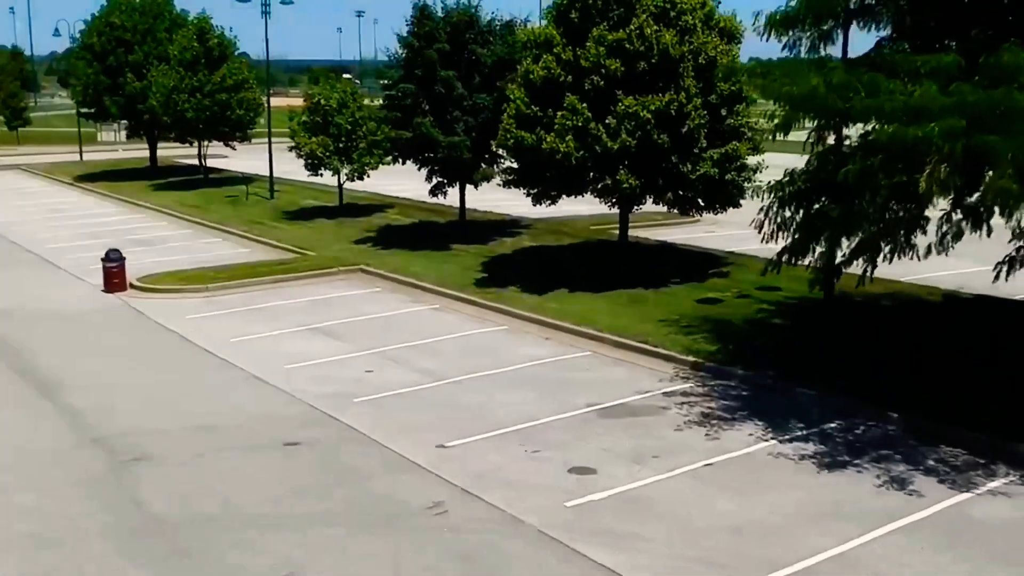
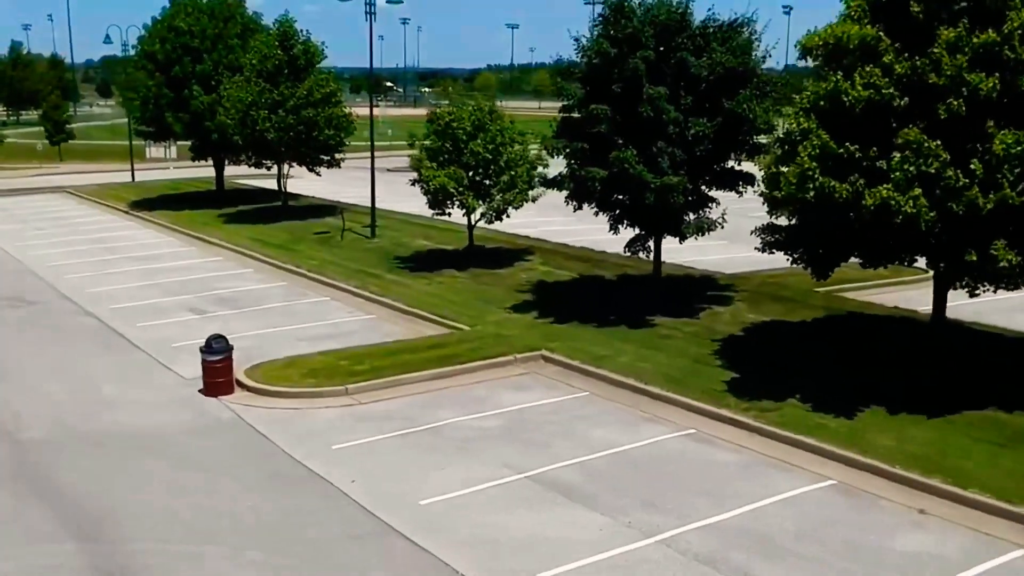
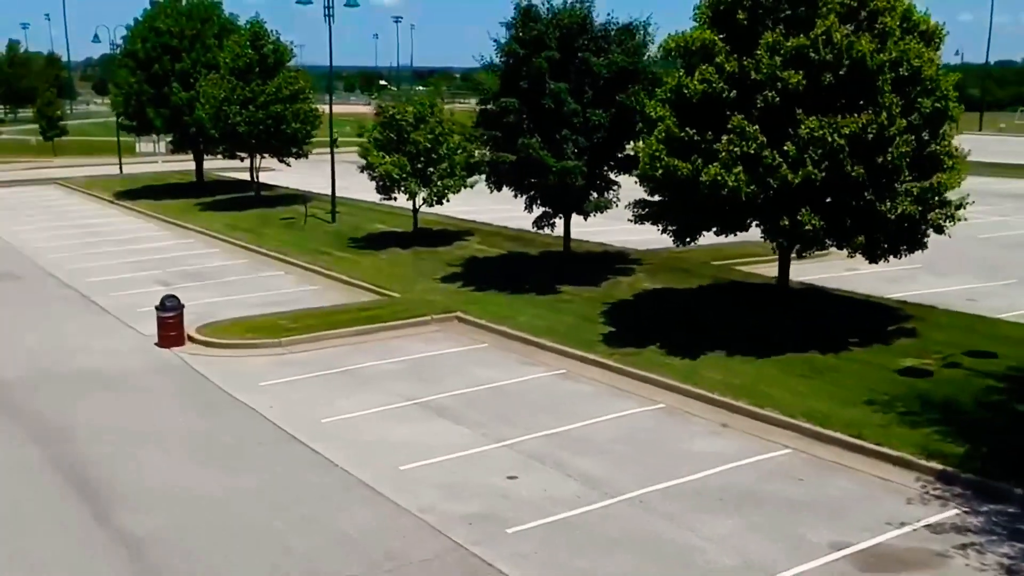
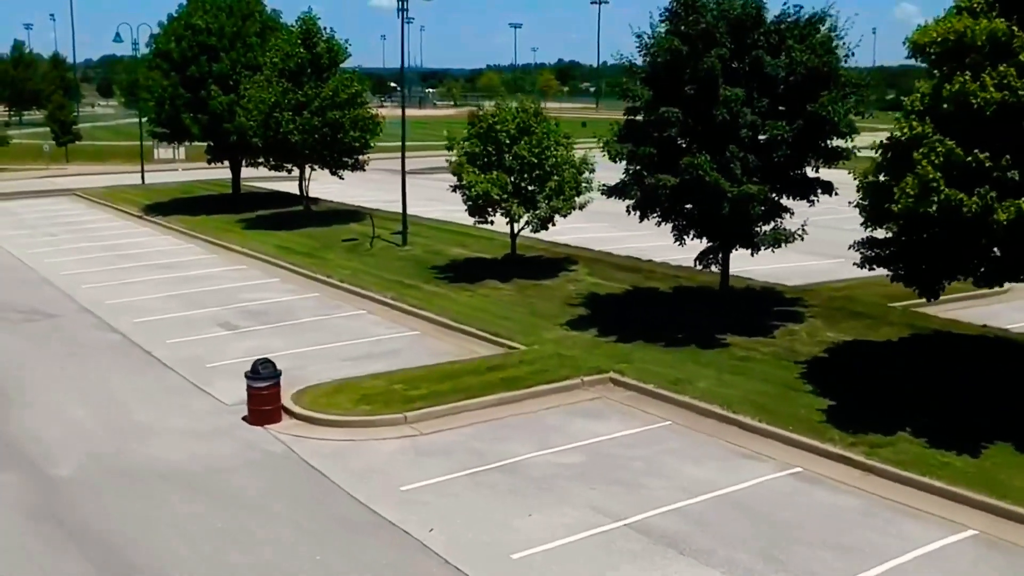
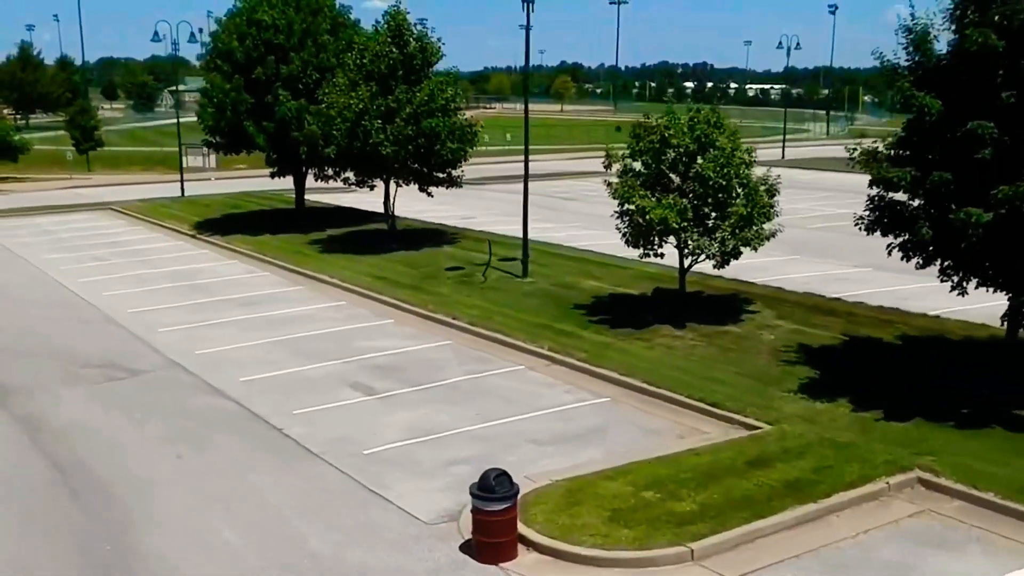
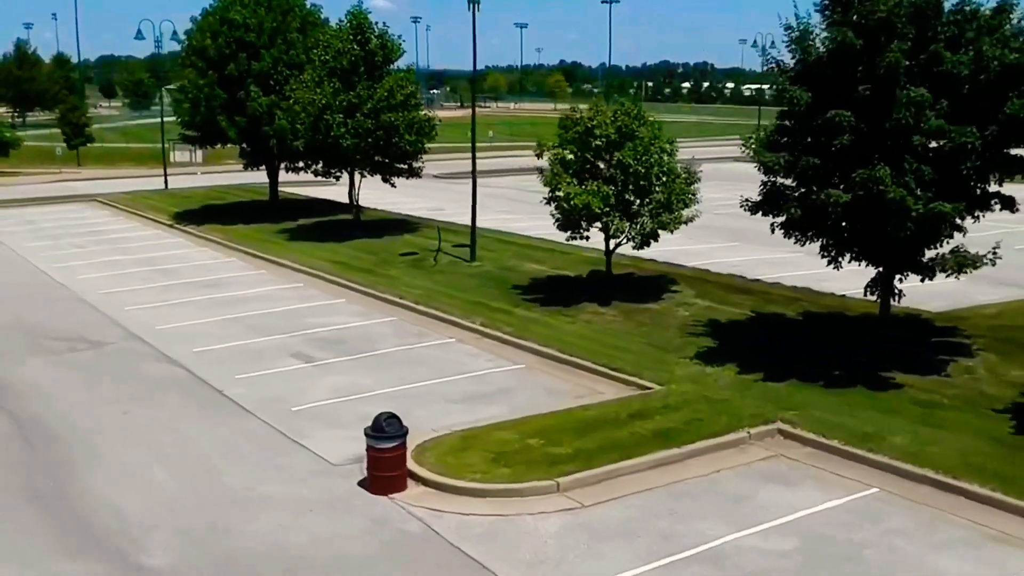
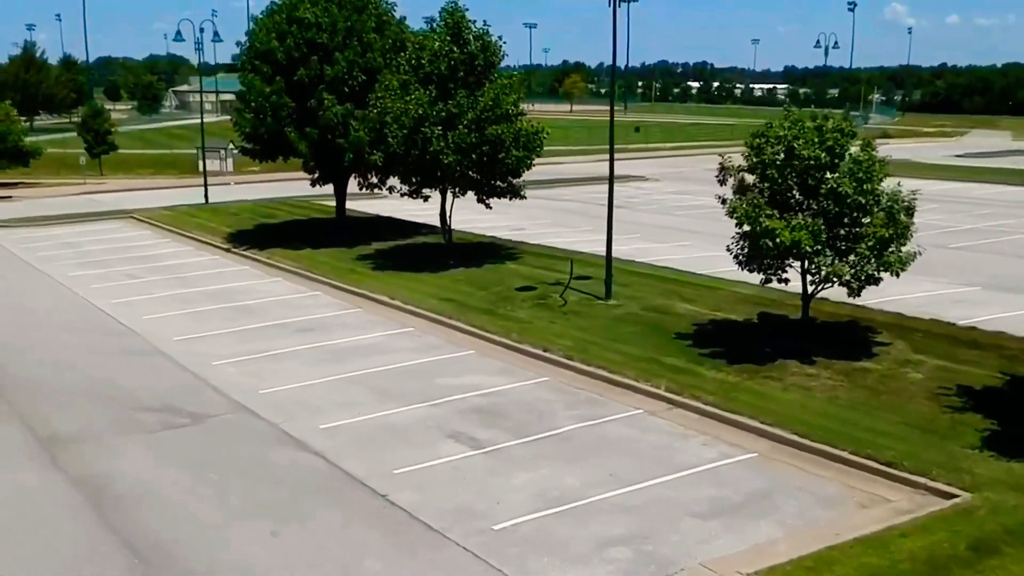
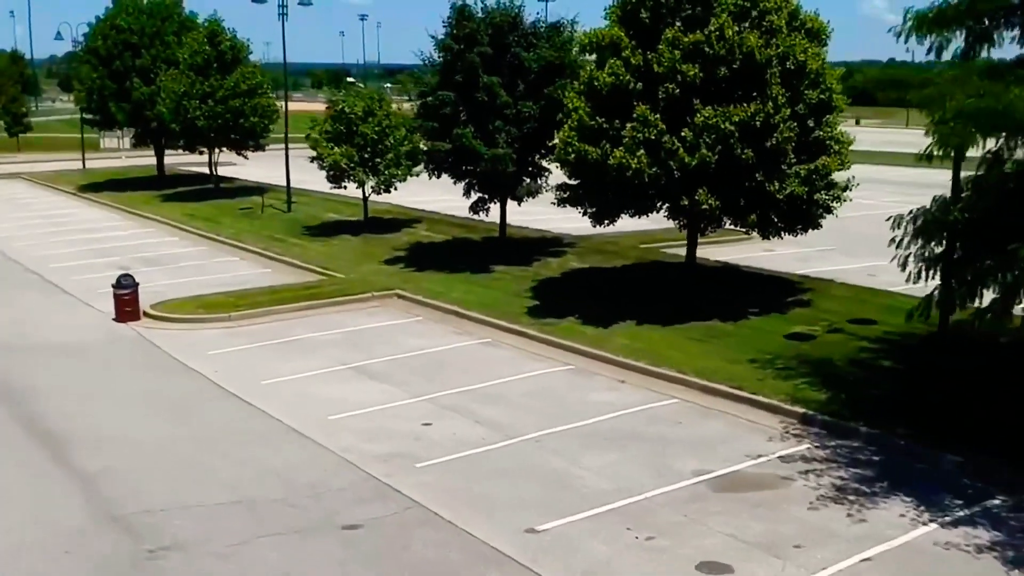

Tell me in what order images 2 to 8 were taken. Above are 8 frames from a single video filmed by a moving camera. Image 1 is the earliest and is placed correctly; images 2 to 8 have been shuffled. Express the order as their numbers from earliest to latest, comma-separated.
8, 3, 2, 4, 6, 5, 7
